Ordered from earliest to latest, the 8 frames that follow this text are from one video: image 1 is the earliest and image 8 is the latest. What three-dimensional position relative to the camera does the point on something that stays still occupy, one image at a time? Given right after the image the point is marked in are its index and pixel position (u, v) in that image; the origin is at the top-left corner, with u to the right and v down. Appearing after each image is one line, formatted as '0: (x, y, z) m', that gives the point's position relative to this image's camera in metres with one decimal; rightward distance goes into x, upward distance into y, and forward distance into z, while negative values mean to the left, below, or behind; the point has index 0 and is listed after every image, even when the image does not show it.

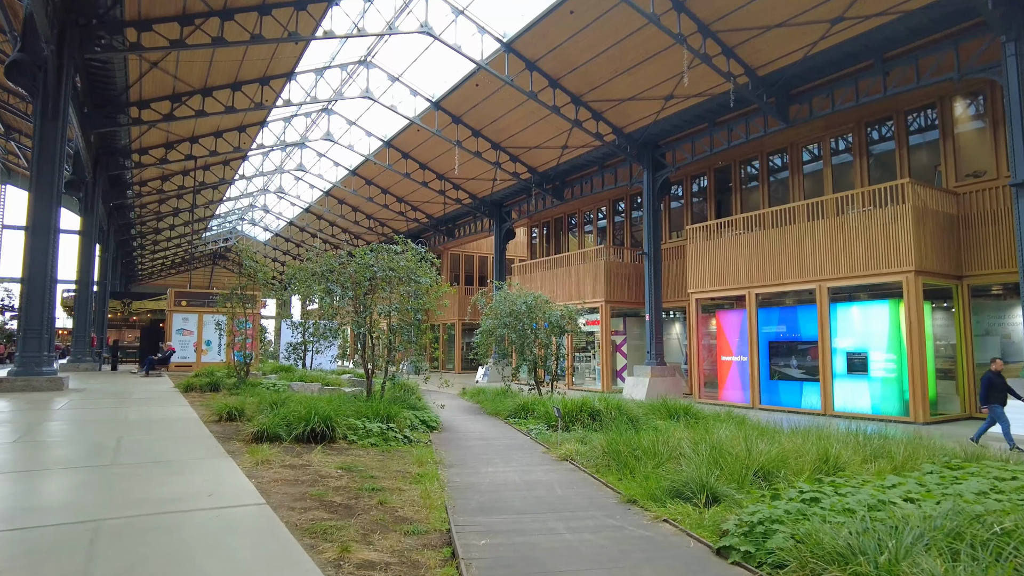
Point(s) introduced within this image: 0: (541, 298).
0: (+0.5, -0.1, +11.7) m
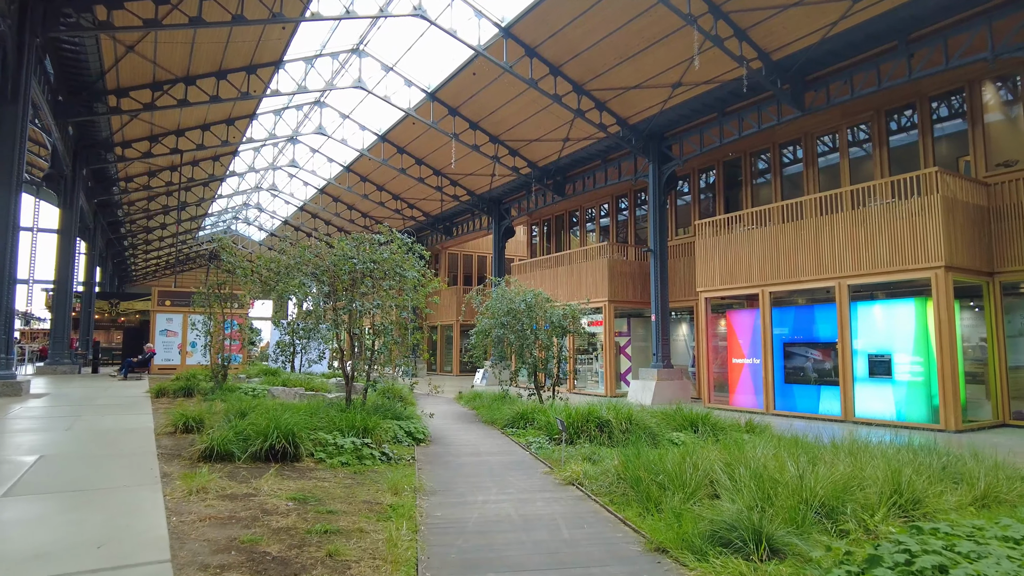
0: (+0.5, -0.1, +10.8) m
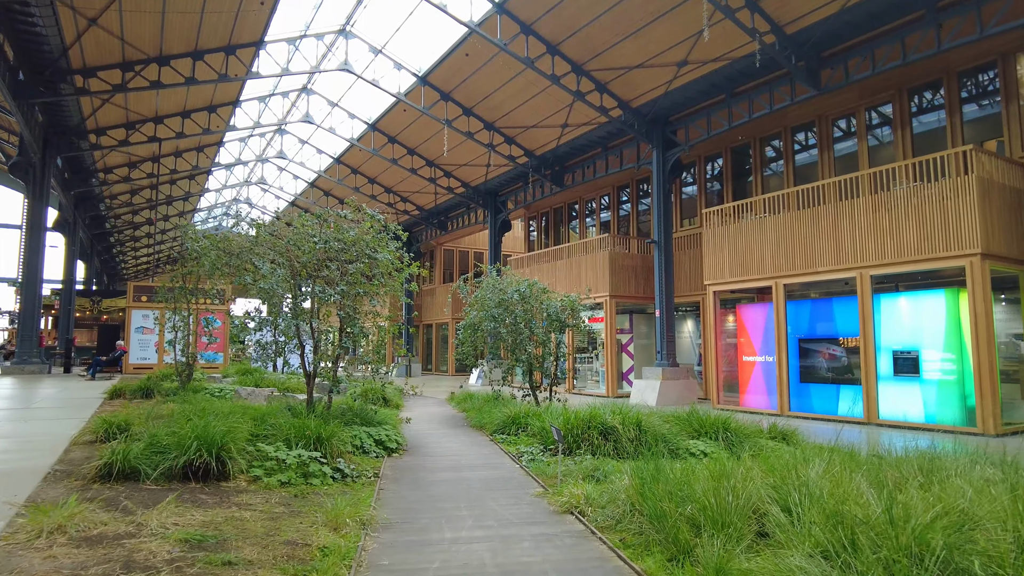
0: (+0.4, +0.1, +9.9) m
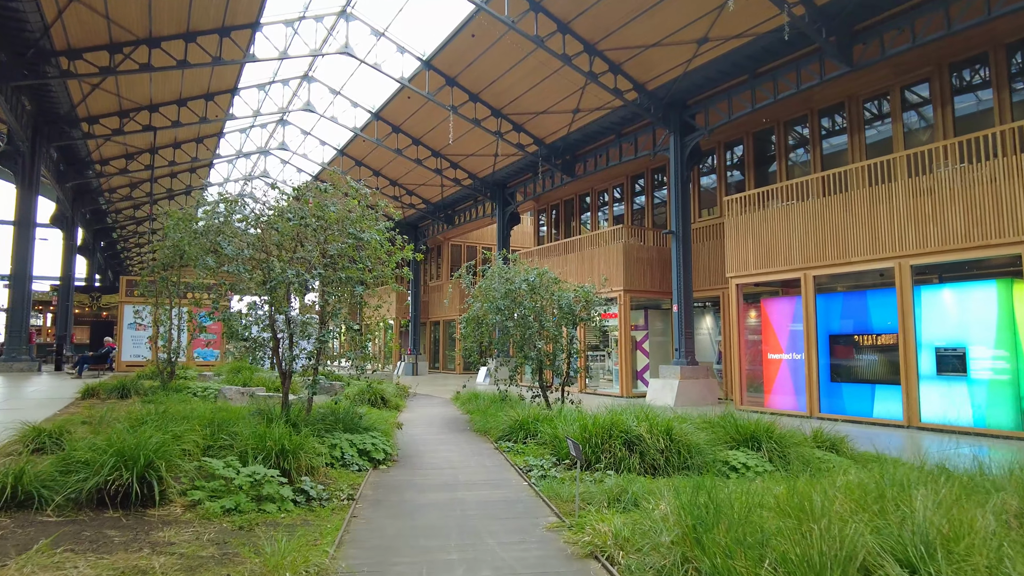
0: (+0.5, +0.2, +9.0) m
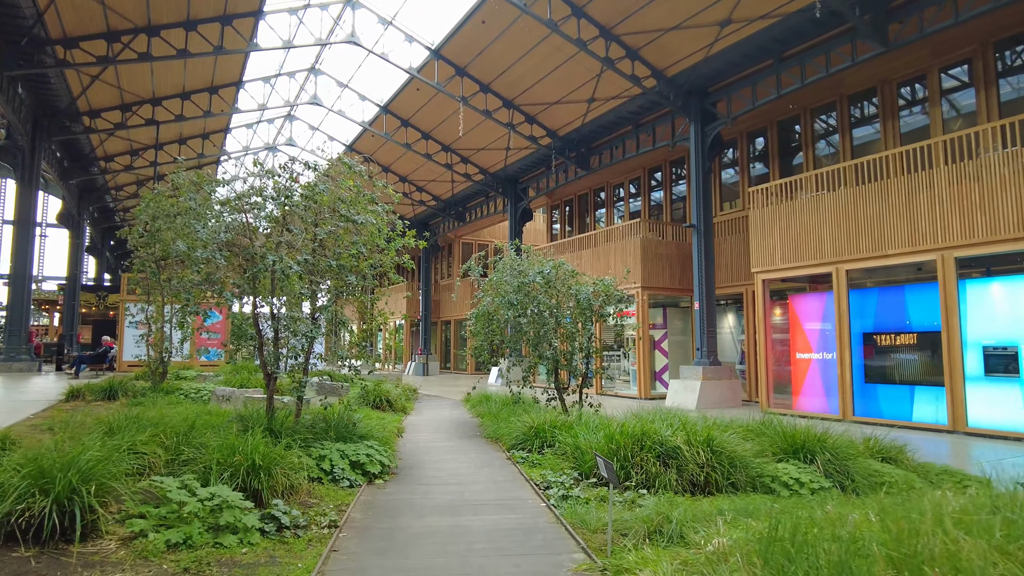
0: (+0.7, +0.3, +8.4) m
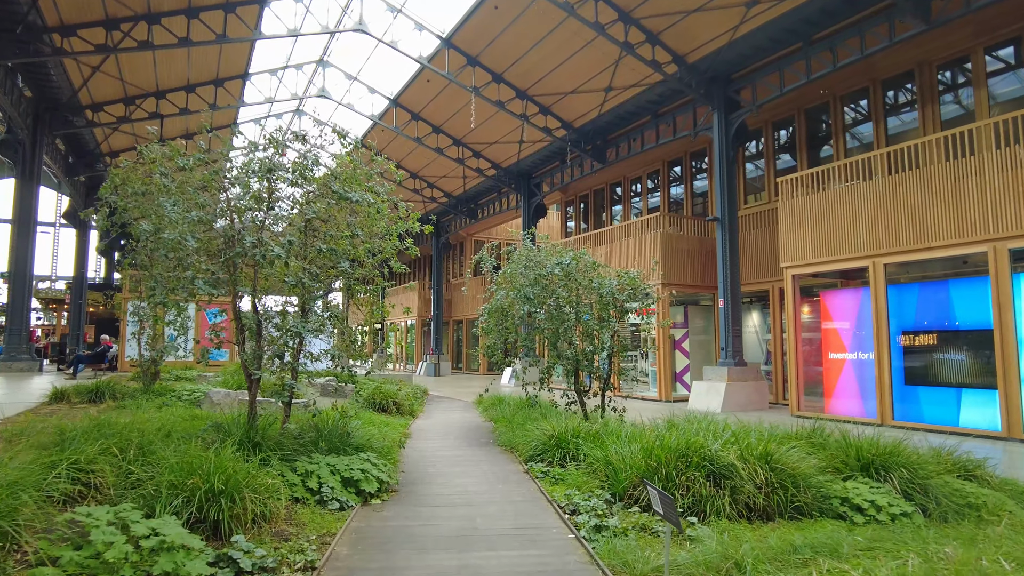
0: (+0.8, +0.3, +7.7) m
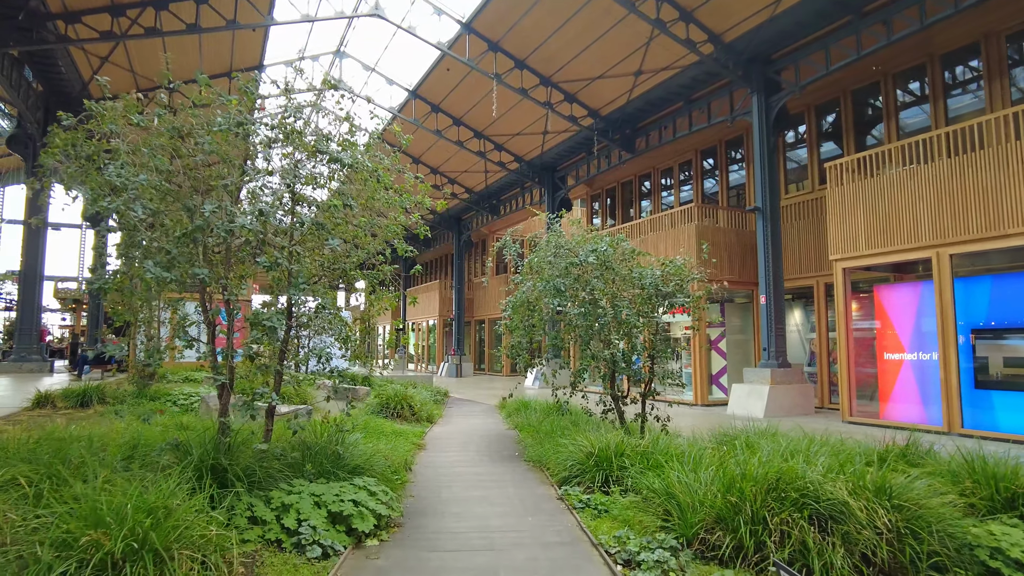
0: (+1.1, +0.4, +6.9) m
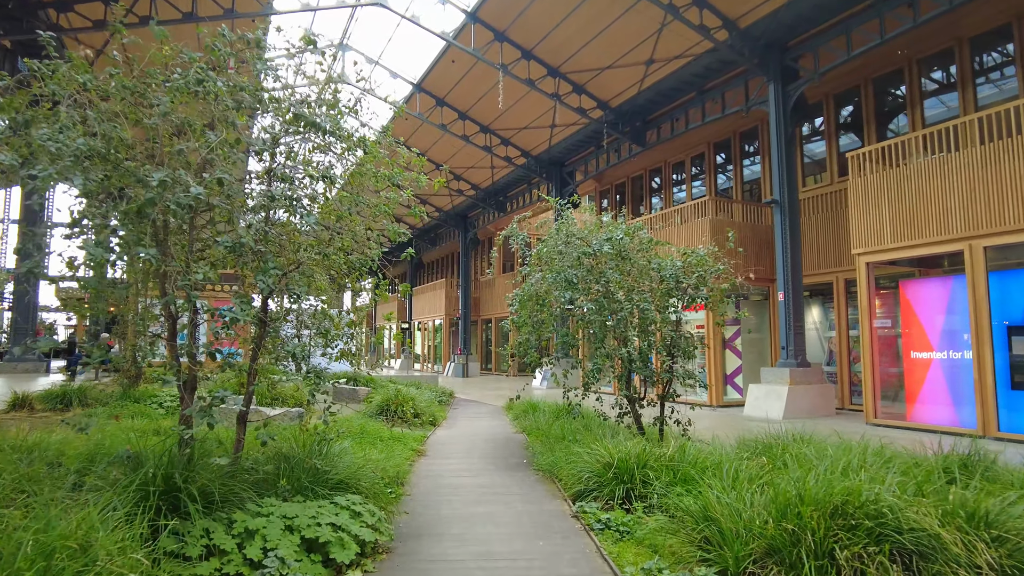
0: (+1.2, +0.5, +6.4) m
